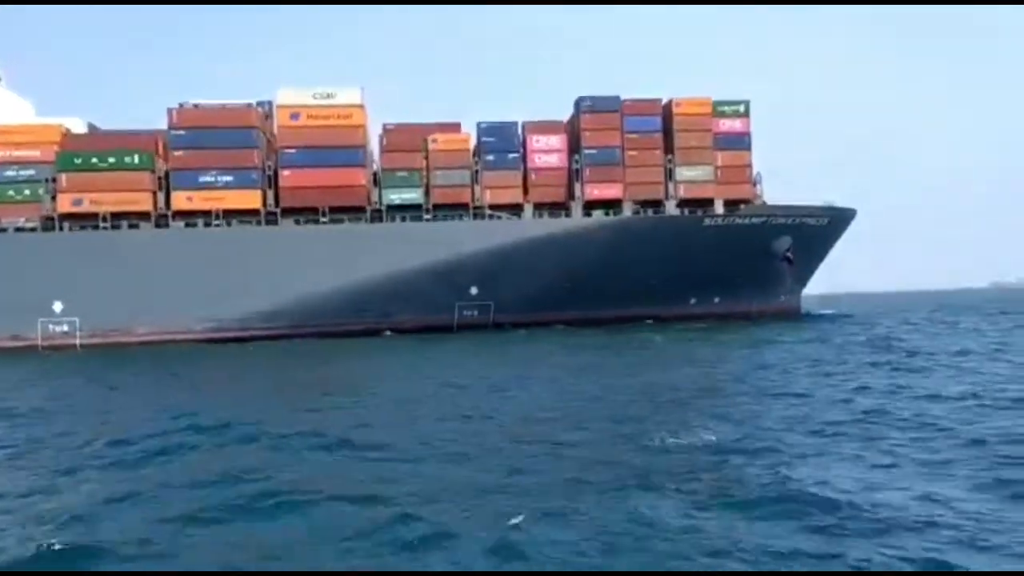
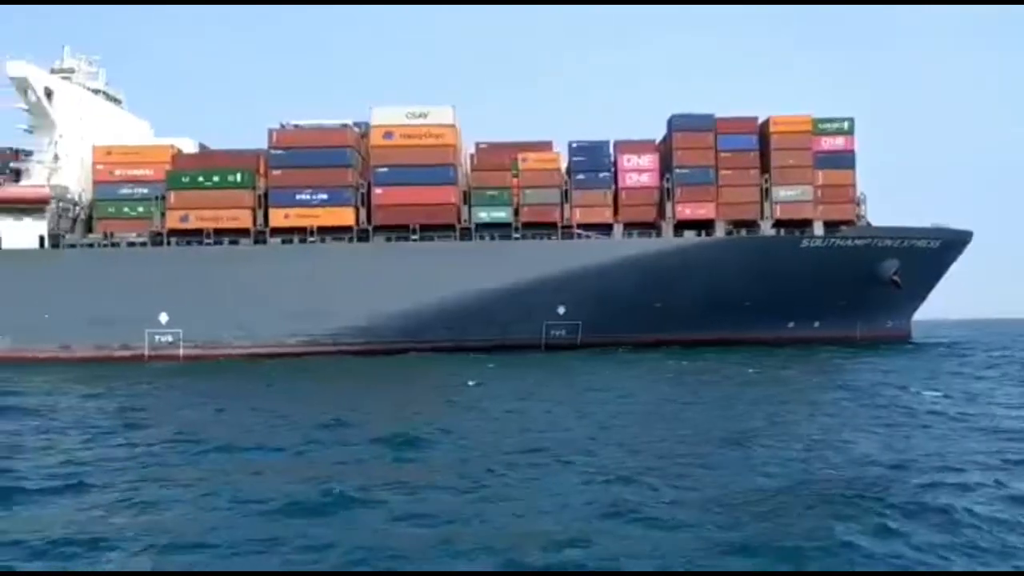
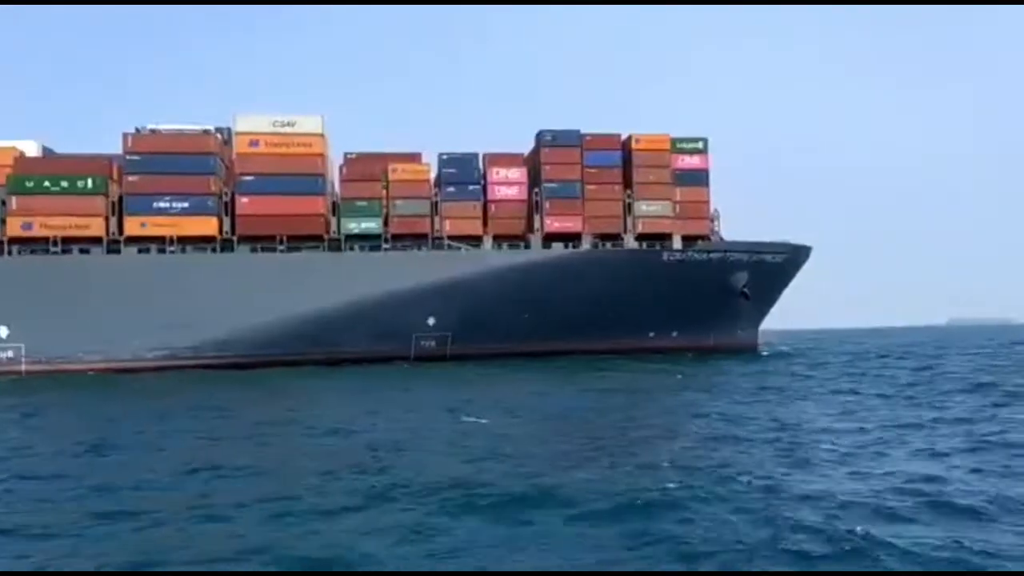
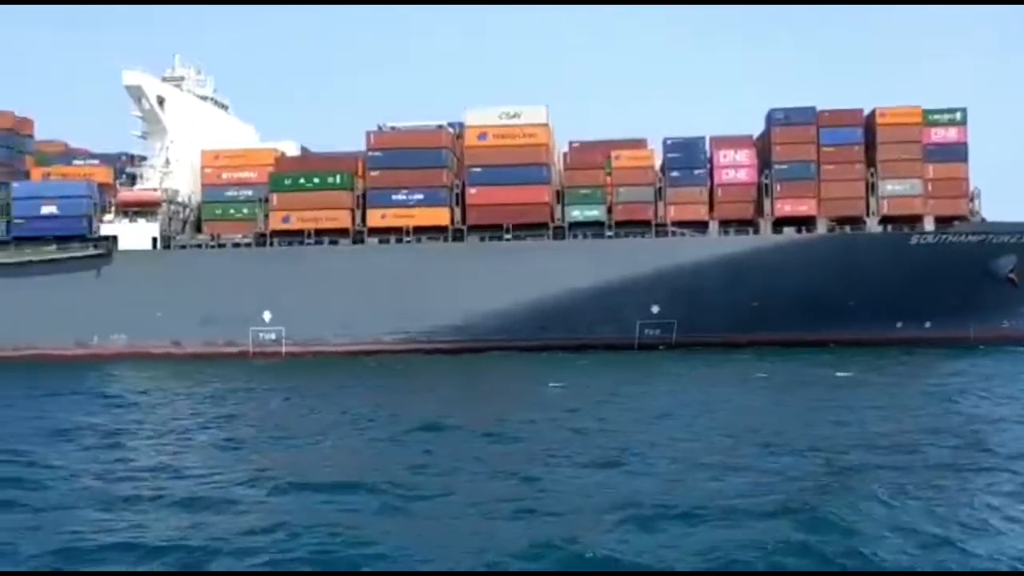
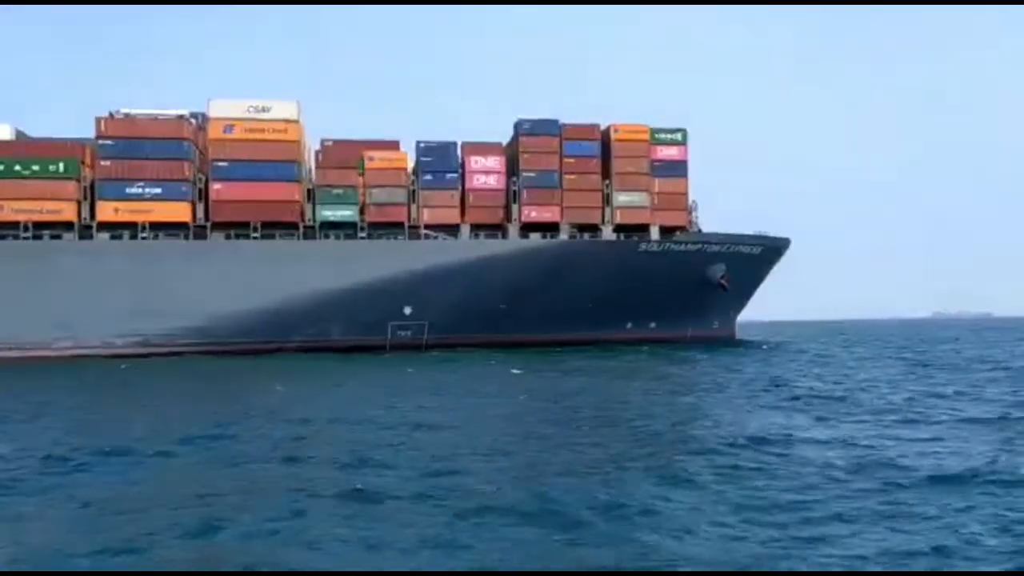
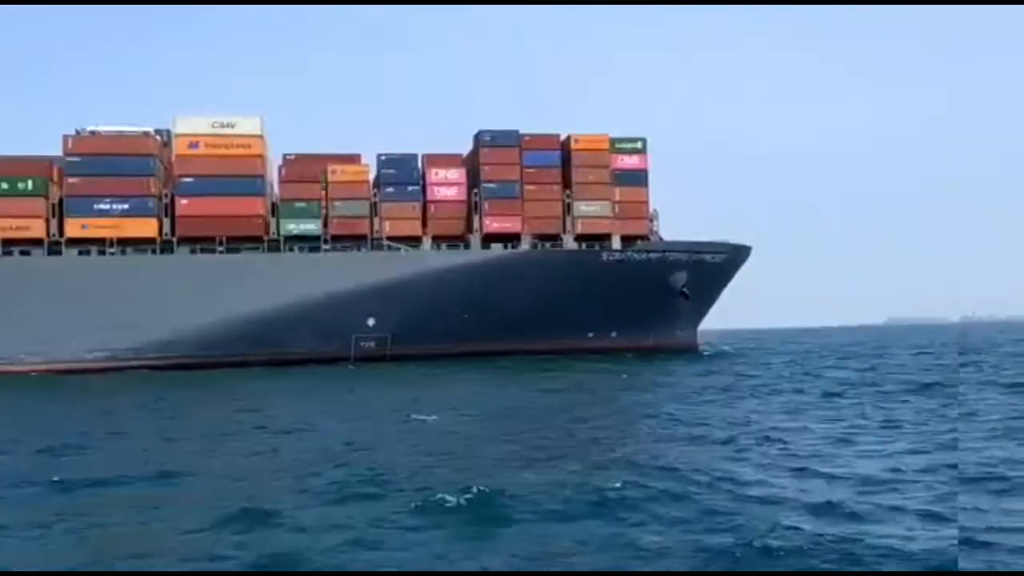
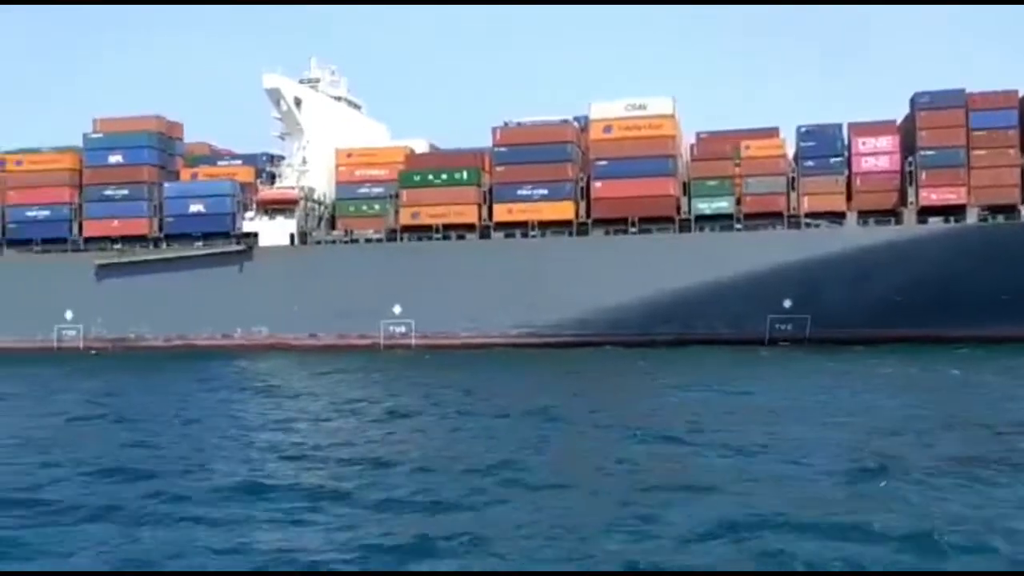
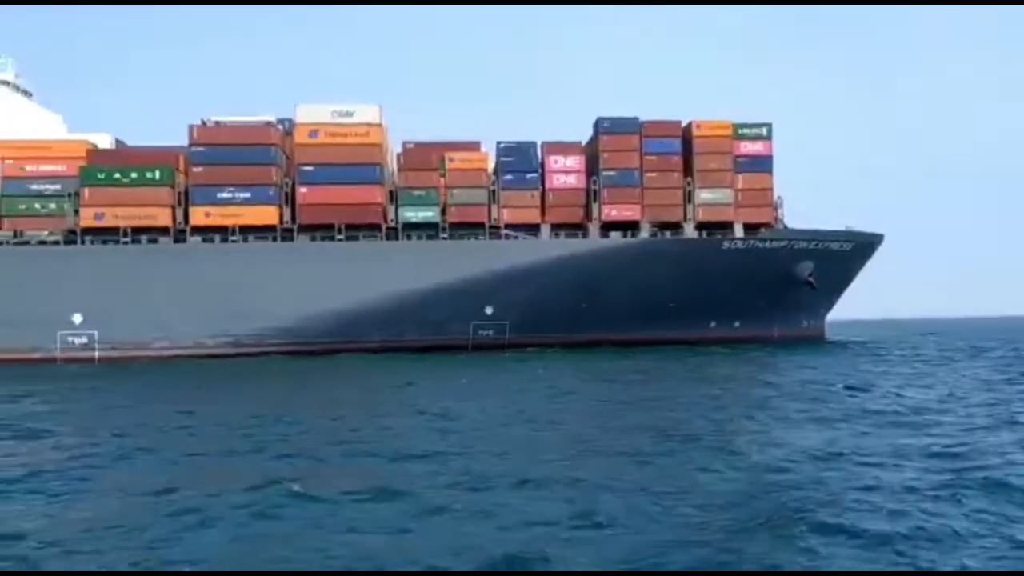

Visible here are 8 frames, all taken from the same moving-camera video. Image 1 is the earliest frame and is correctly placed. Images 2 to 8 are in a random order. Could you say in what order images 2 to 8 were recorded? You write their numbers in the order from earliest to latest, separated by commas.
6, 3, 5, 8, 2, 4, 7
